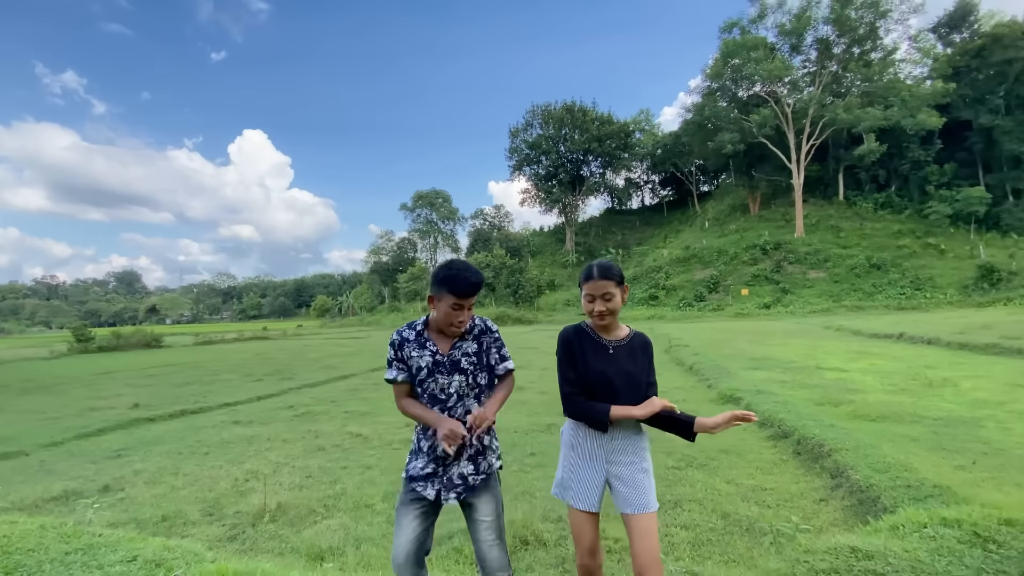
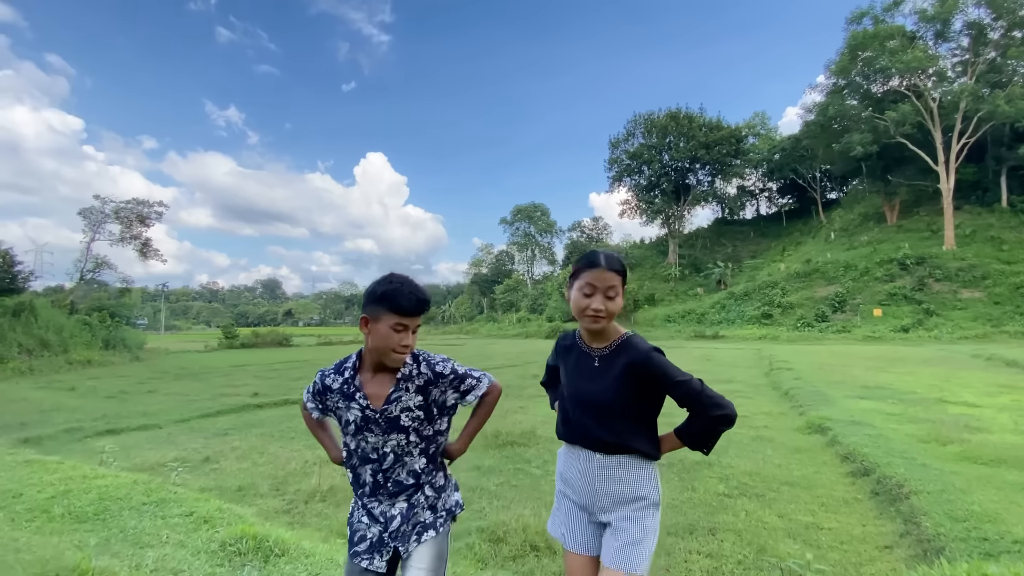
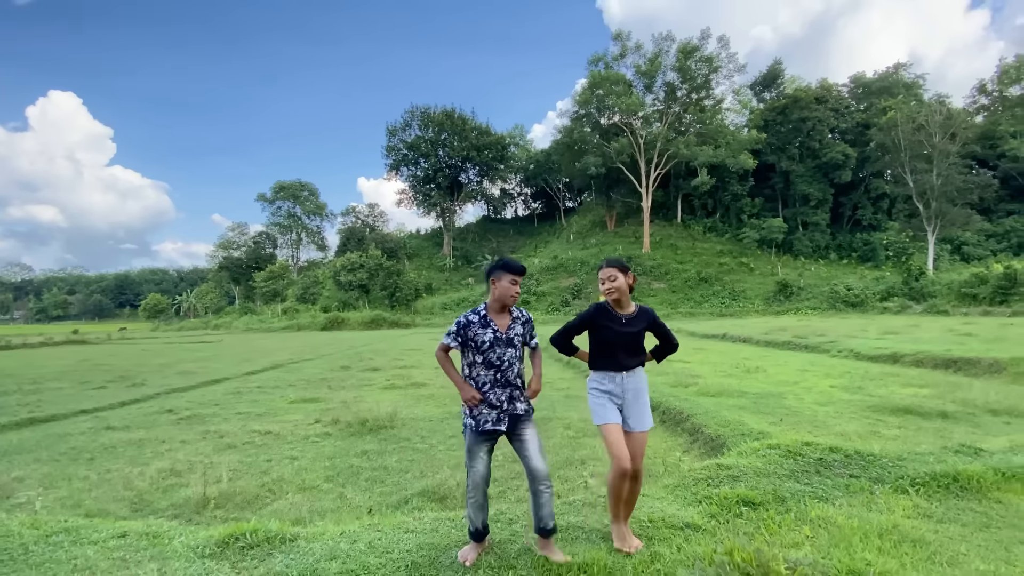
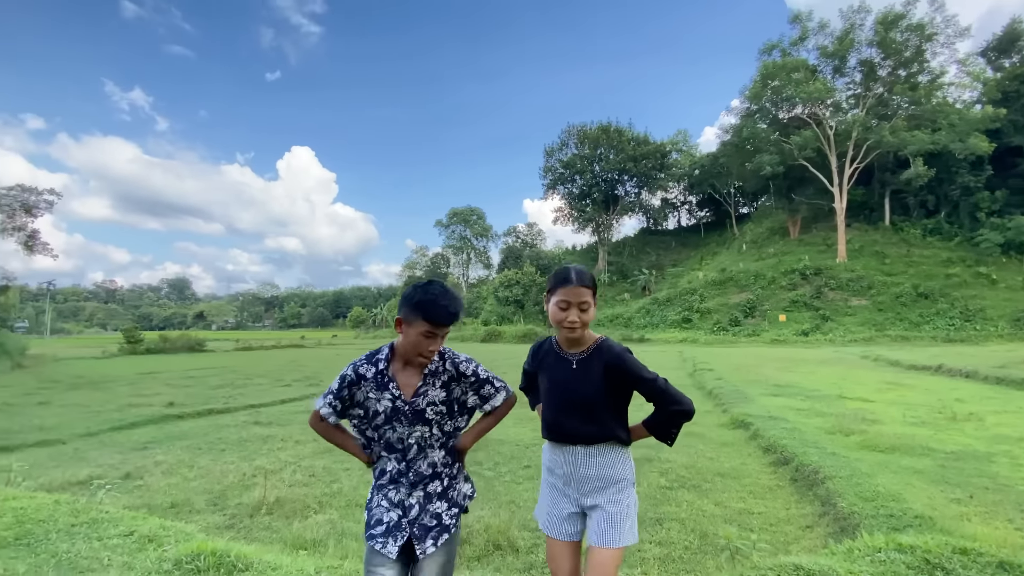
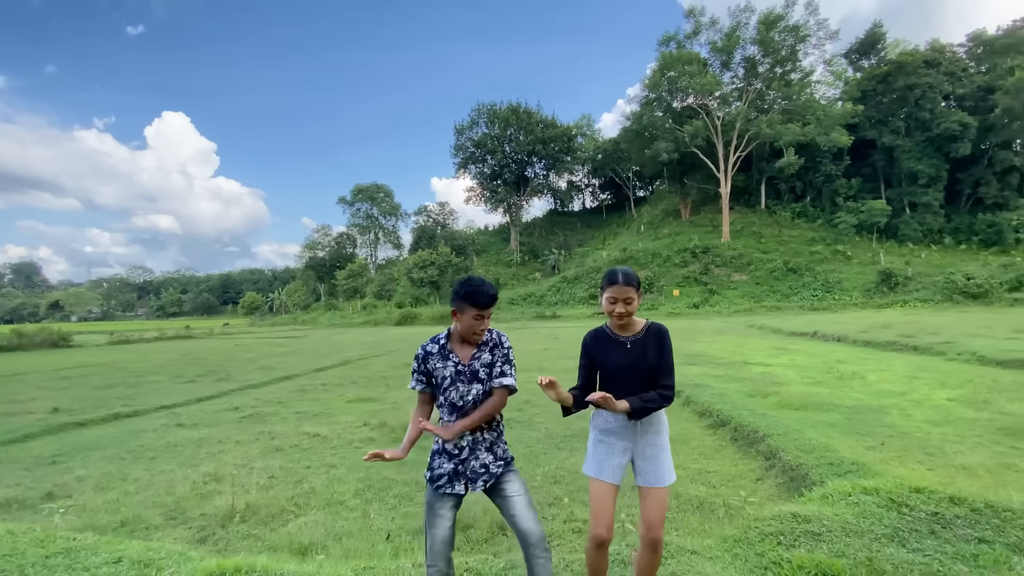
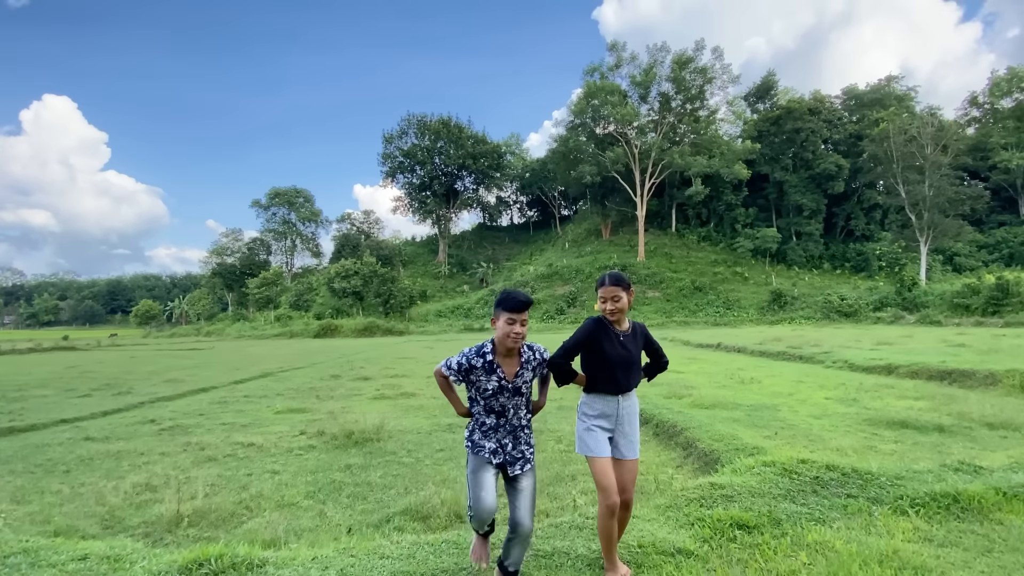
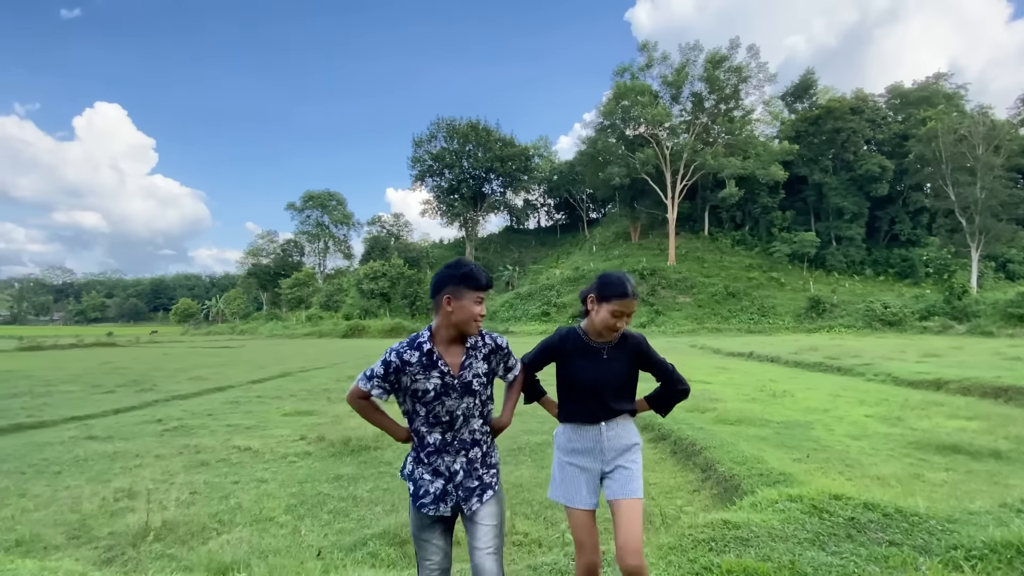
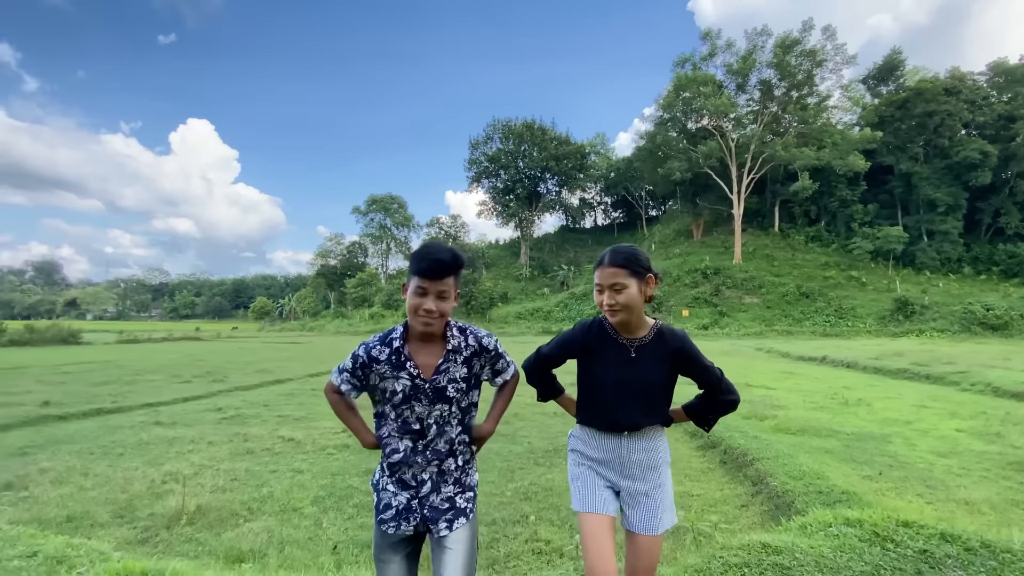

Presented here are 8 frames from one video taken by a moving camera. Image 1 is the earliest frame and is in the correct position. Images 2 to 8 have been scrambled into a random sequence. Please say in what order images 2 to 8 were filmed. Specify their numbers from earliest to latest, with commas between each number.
5, 3, 6, 7, 8, 4, 2
